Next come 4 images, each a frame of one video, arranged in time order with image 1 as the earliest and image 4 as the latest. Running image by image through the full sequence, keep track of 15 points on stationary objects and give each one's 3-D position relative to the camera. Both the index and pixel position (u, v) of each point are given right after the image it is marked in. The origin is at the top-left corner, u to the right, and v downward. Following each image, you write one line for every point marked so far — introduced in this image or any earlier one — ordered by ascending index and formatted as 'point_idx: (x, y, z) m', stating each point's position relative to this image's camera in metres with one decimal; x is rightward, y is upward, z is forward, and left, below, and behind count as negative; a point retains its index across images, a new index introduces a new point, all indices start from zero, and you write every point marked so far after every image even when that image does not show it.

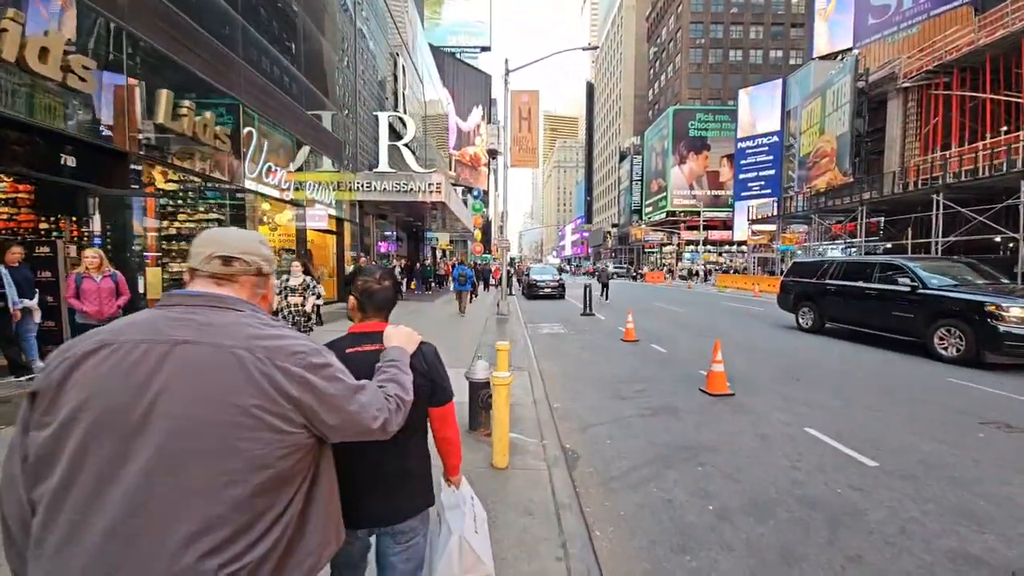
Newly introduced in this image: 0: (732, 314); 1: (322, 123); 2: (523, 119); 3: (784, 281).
0: (+8.6, -1.0, +16.6) m
1: (-7.7, +6.7, +17.3) m
2: (+0.4, +6.4, +16.0) m
3: (+8.5, +0.2, +13.1) m
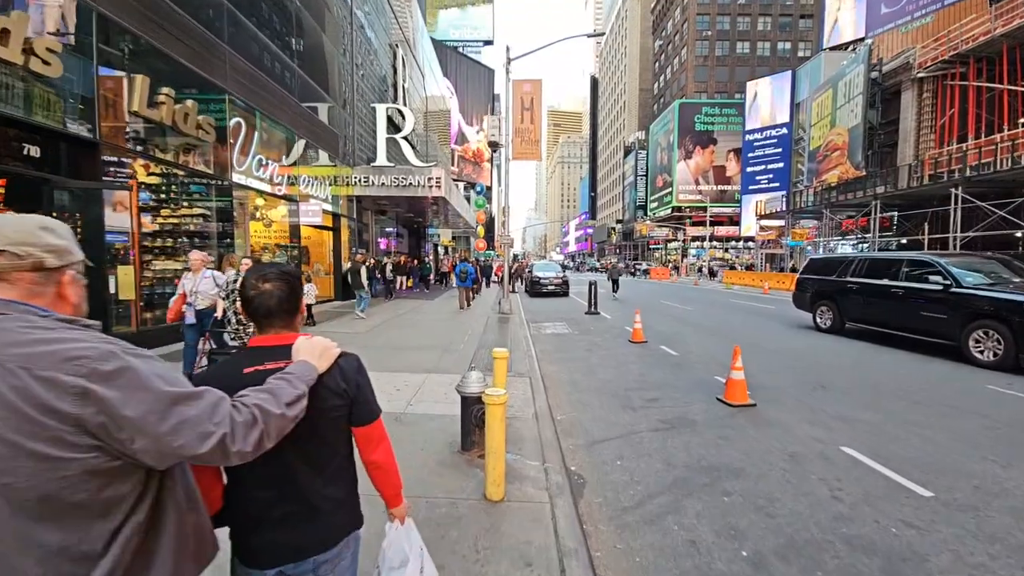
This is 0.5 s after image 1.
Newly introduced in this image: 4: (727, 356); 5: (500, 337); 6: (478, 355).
0: (+8.7, -0.9, +16.0) m
1: (-7.6, +6.8, +16.8) m
2: (+0.5, +6.5, +15.4) m
3: (+8.6, +0.3, +12.5) m
4: (+4.6, -1.5, +9.0) m
5: (-0.3, -1.3, +10.9) m
6: (-0.7, -1.4, +8.7) m
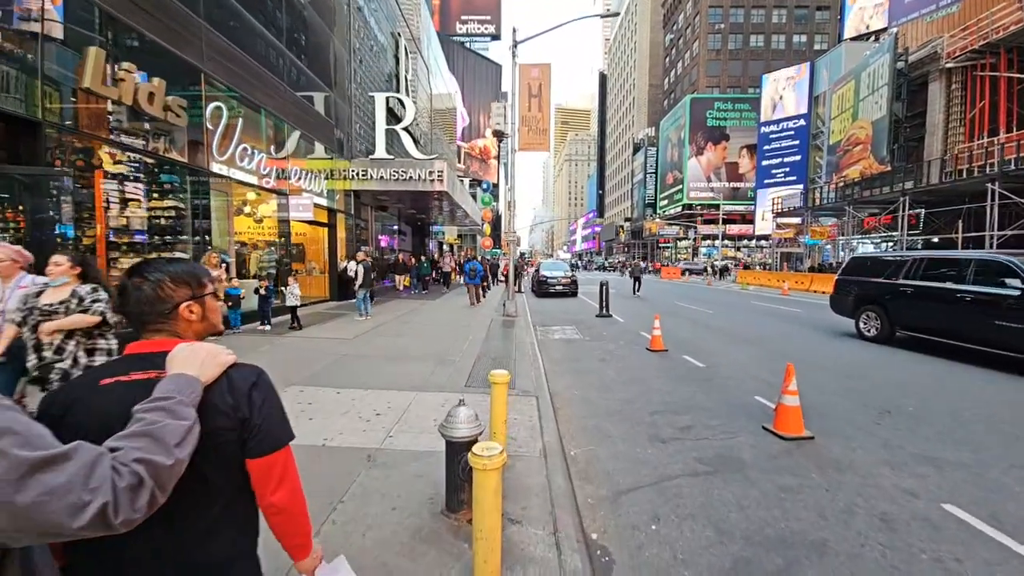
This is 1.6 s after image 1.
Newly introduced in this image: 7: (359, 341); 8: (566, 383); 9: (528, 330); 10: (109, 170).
0: (+8.9, -1.0, +14.8) m
1: (-7.4, +6.8, +15.8) m
2: (+0.7, +6.5, +14.3) m
3: (+8.7, +0.2, +11.3) m
4: (+4.7, -1.5, +7.9) m
5: (-0.2, -1.3, +9.9) m
6: (-0.6, -1.4, +7.6) m
7: (-3.4, -1.2, +9.4) m
8: (+0.9, -1.6, +7.1) m
9: (+0.4, -1.2, +12.0) m
10: (-8.0, +2.3, +8.3) m
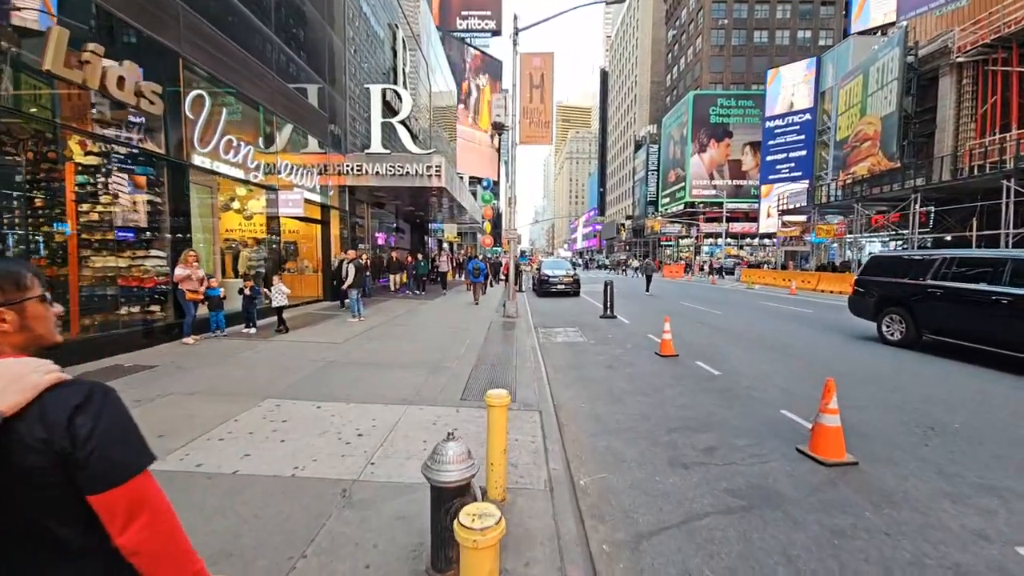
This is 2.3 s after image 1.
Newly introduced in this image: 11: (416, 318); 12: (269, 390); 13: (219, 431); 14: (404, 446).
0: (+8.9, -1.0, +14.1) m
1: (-7.4, +6.9, +15.1) m
2: (+0.7, +6.5, +13.6) m
3: (+8.7, +0.2, +10.6) m
4: (+4.7, -1.6, +7.3) m
5: (-0.2, -1.3, +9.3) m
6: (-0.6, -1.4, +7.0) m
7: (-3.4, -1.2, +8.8) m
8: (+0.9, -1.6, +6.5) m
9: (+0.5, -1.2, +11.4) m
10: (-8.0, +2.3, +7.7) m
11: (-2.8, -0.9, +12.6) m
12: (-3.4, -1.4, +5.9) m
13: (-3.1, -1.5, +4.5) m
14: (-1.1, -1.6, +4.3) m
